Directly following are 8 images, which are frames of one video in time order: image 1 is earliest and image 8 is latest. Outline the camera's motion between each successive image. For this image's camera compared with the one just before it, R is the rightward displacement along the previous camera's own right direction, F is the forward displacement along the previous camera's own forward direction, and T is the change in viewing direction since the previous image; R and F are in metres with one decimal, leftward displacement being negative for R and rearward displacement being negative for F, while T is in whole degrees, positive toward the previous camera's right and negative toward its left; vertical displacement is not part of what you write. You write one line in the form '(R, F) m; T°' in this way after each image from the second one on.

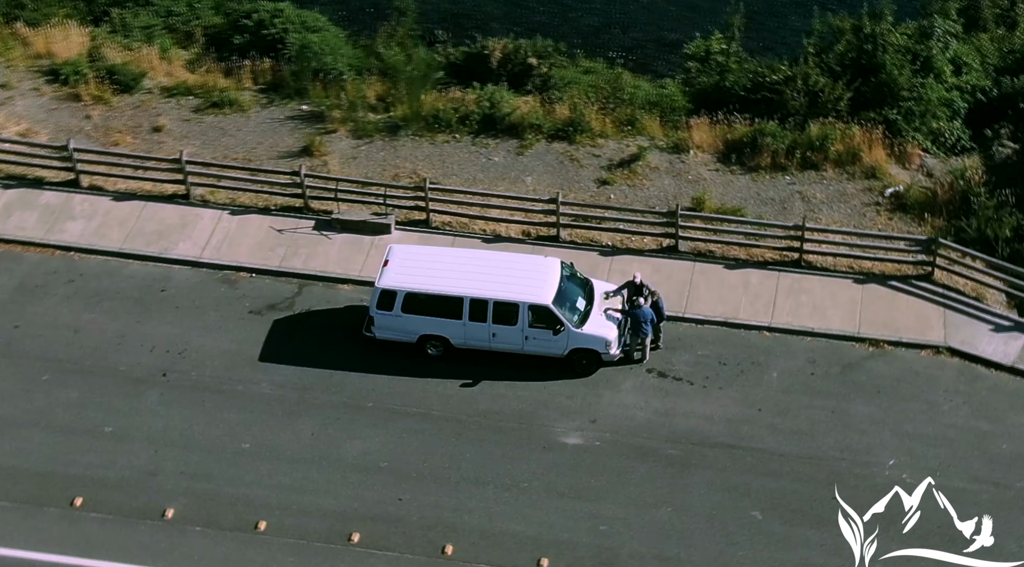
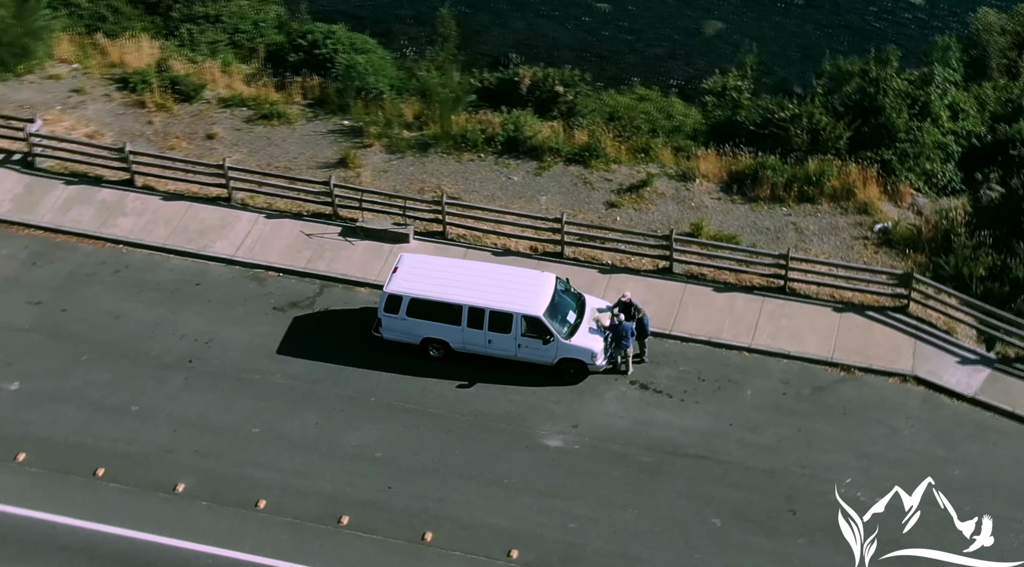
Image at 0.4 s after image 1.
(+1.6, -1.5) m; -4°
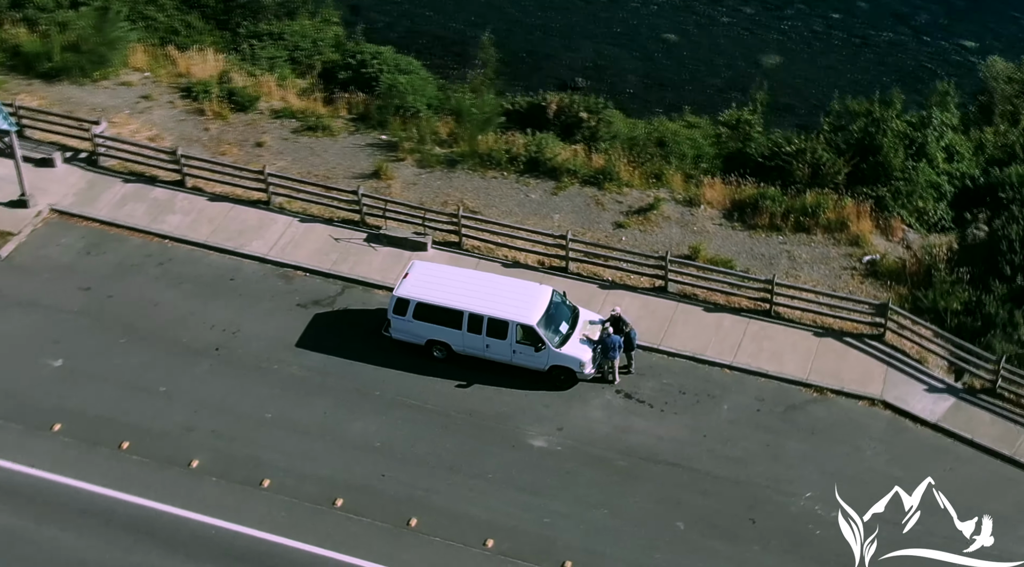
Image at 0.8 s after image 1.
(+1.7, -1.6) m; -4°
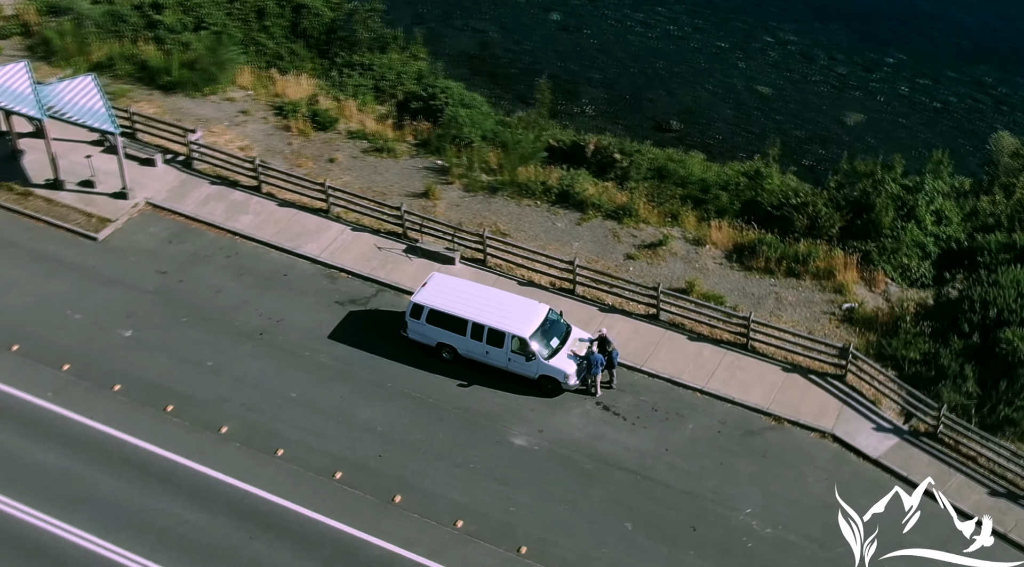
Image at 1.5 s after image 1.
(+3.2, -2.6) m; -7°
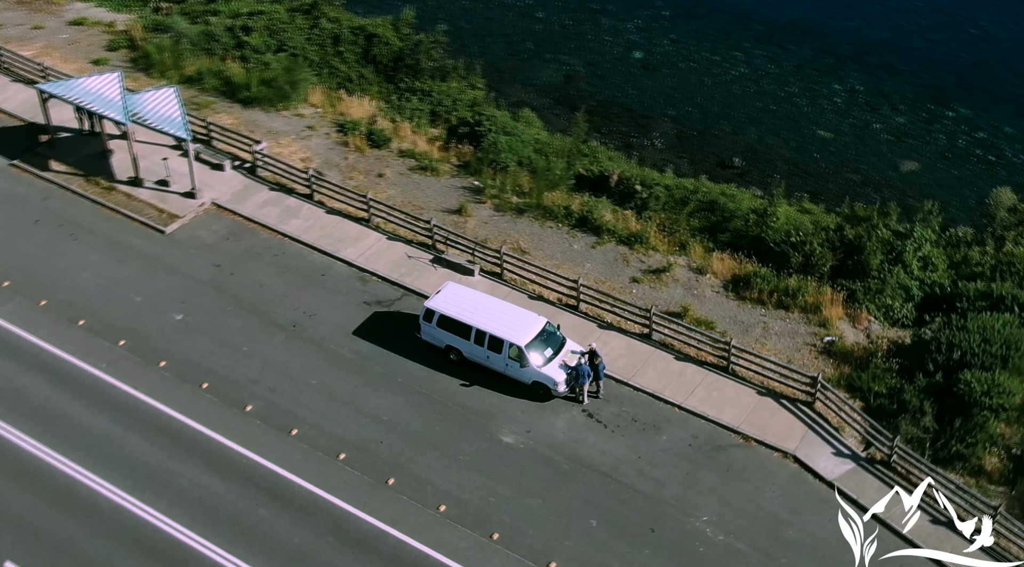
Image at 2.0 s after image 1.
(+2.7, -2.2) m; -6°
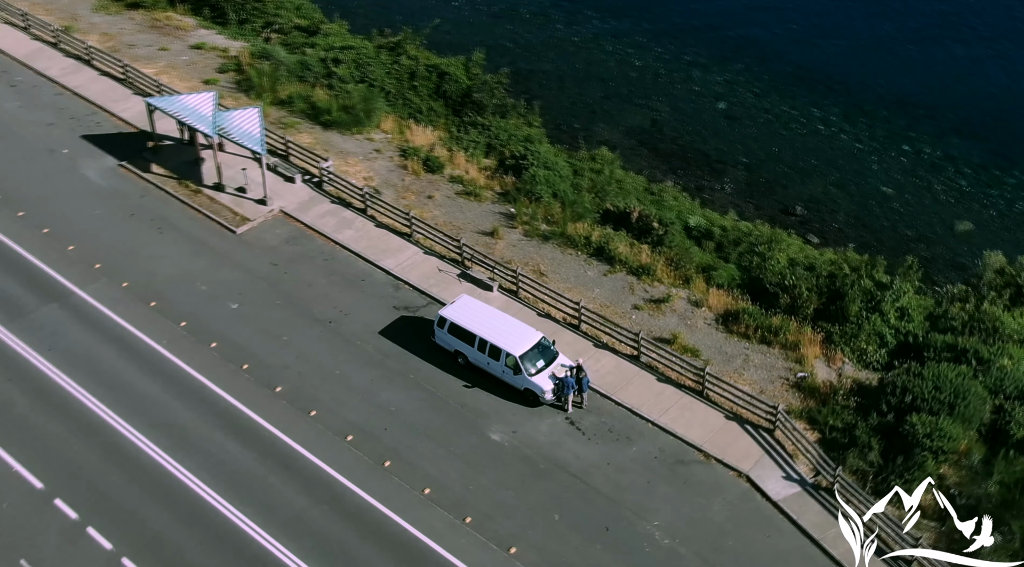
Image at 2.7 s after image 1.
(+3.6, -2.8) m; -7°
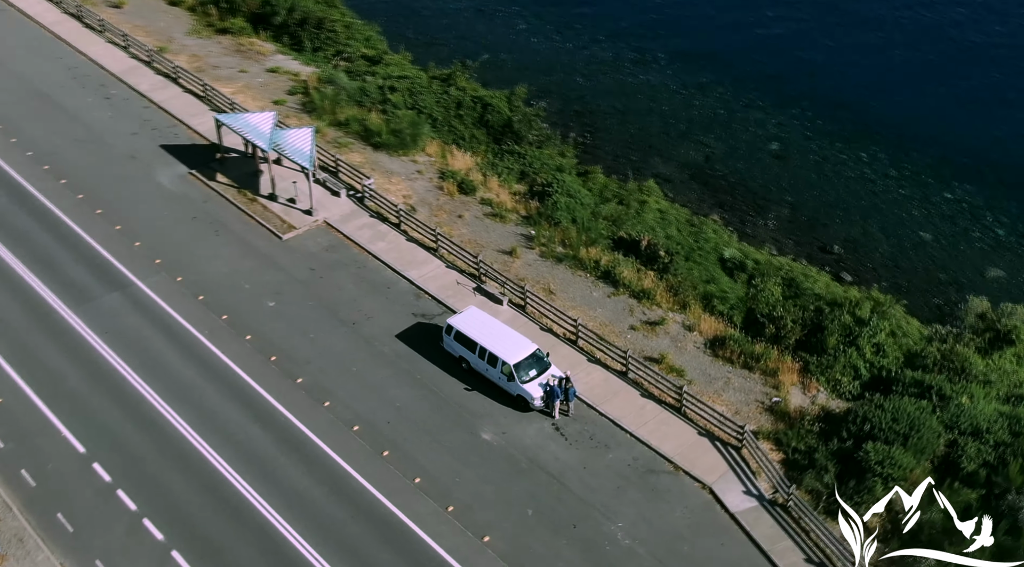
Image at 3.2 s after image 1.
(+2.9, -2.3) m; -5°
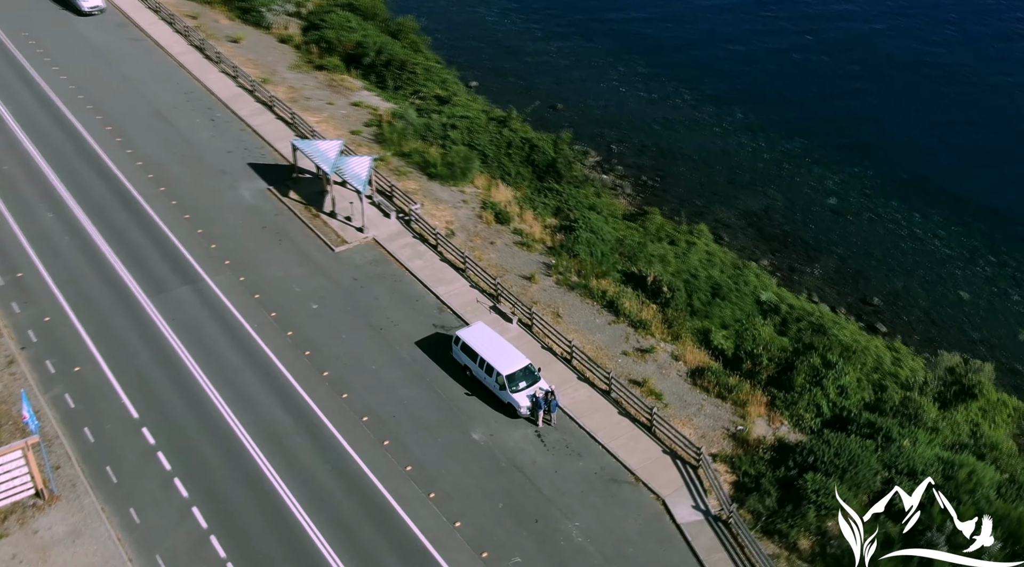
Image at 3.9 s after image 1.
(+4.0, -3.2) m; -7°
